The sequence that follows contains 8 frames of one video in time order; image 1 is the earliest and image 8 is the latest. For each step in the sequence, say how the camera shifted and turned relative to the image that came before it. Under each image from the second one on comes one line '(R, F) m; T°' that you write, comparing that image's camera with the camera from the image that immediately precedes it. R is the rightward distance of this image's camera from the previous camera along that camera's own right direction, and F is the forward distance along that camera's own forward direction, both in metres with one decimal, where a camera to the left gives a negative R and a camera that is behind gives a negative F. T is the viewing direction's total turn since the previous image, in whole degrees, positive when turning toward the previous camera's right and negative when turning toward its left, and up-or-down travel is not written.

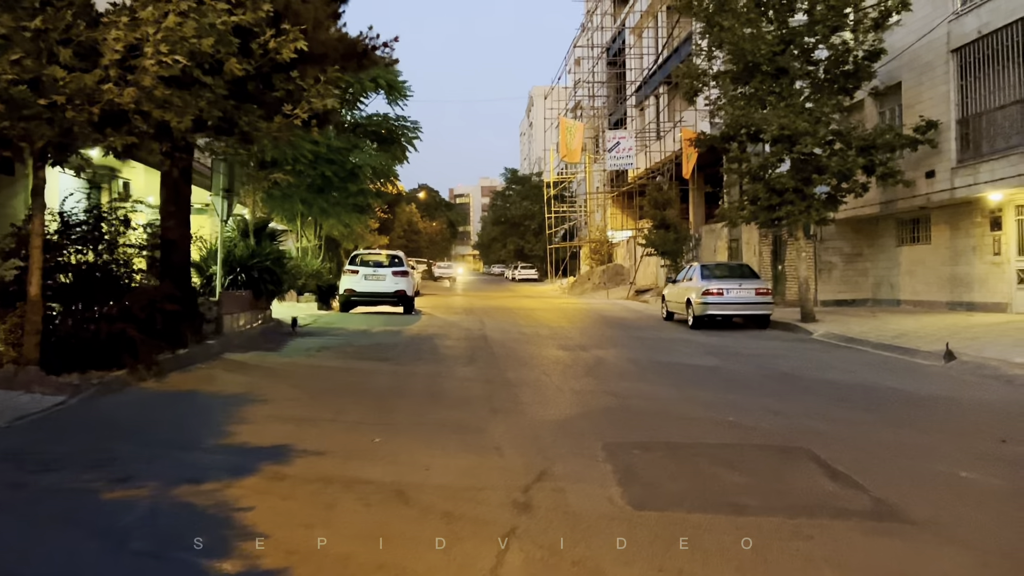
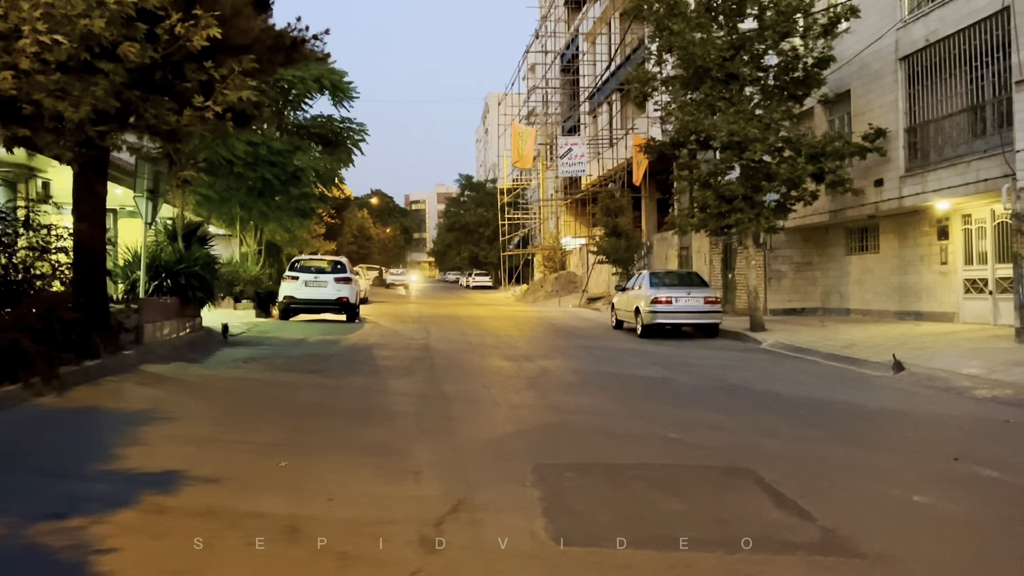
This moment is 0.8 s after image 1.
(+0.3, +0.6) m; +3°
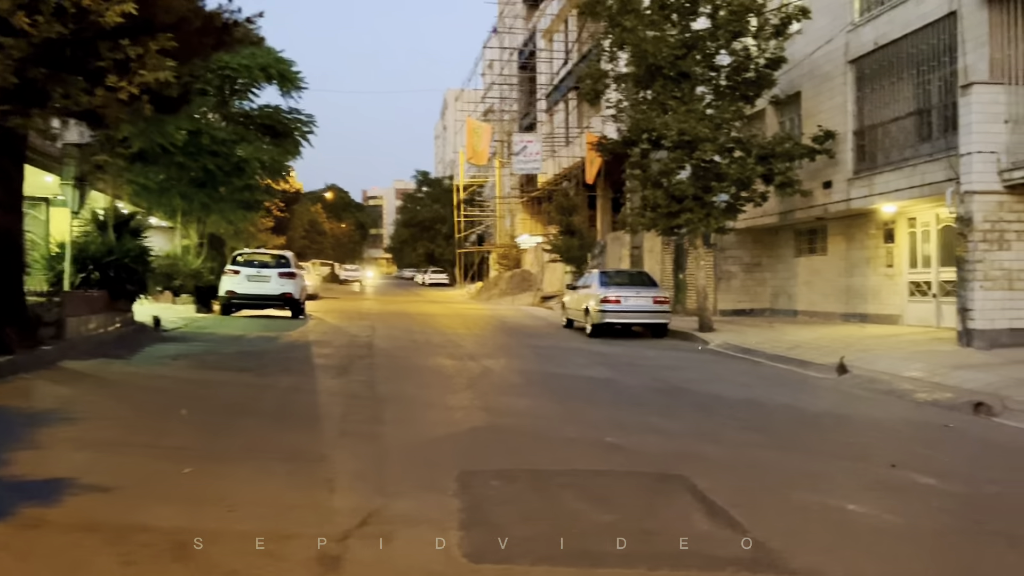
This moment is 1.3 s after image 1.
(+0.2, +0.3) m; +3°
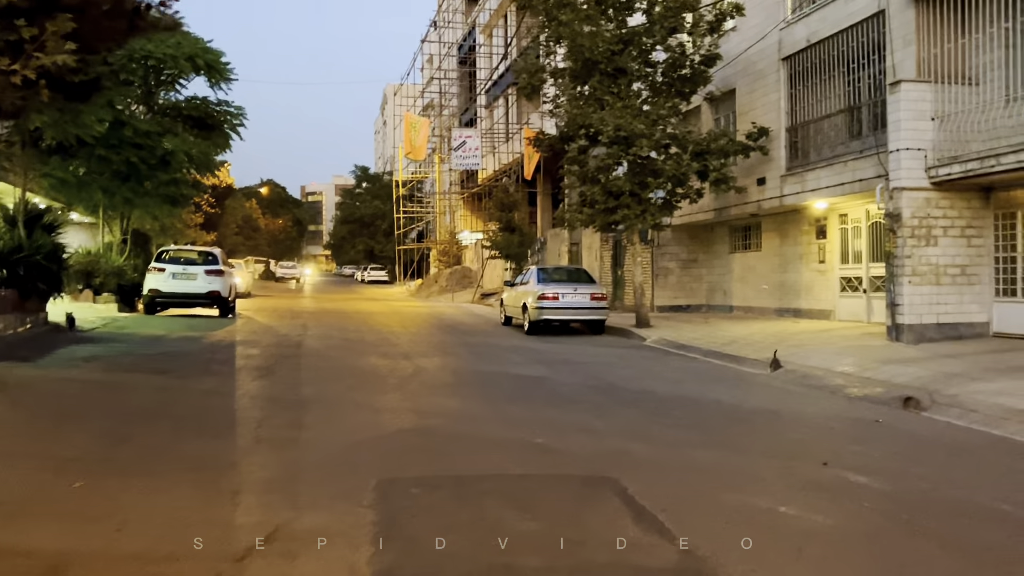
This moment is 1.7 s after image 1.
(+0.1, +0.3) m; +4°
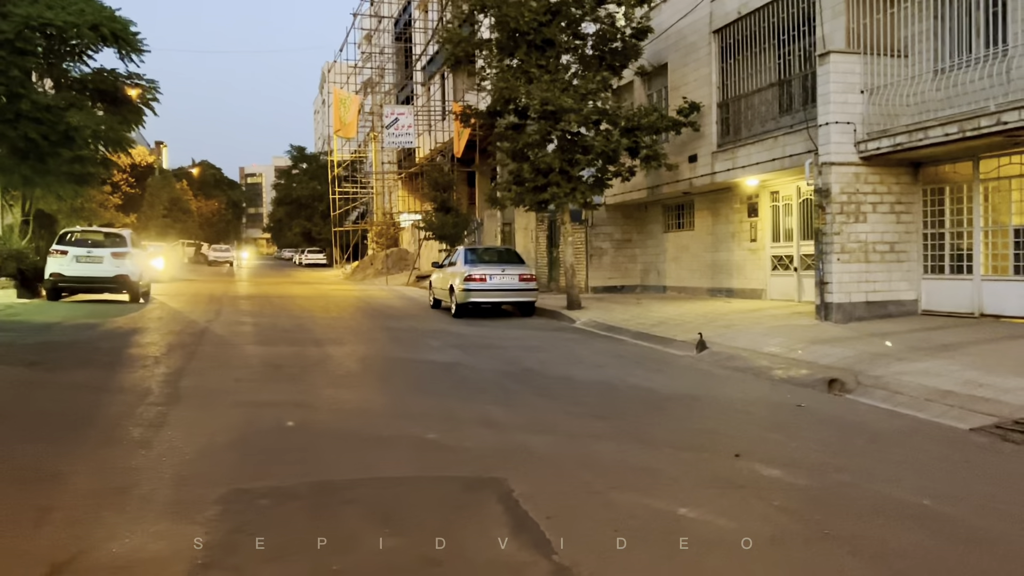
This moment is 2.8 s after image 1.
(+0.5, +0.7) m; +4°
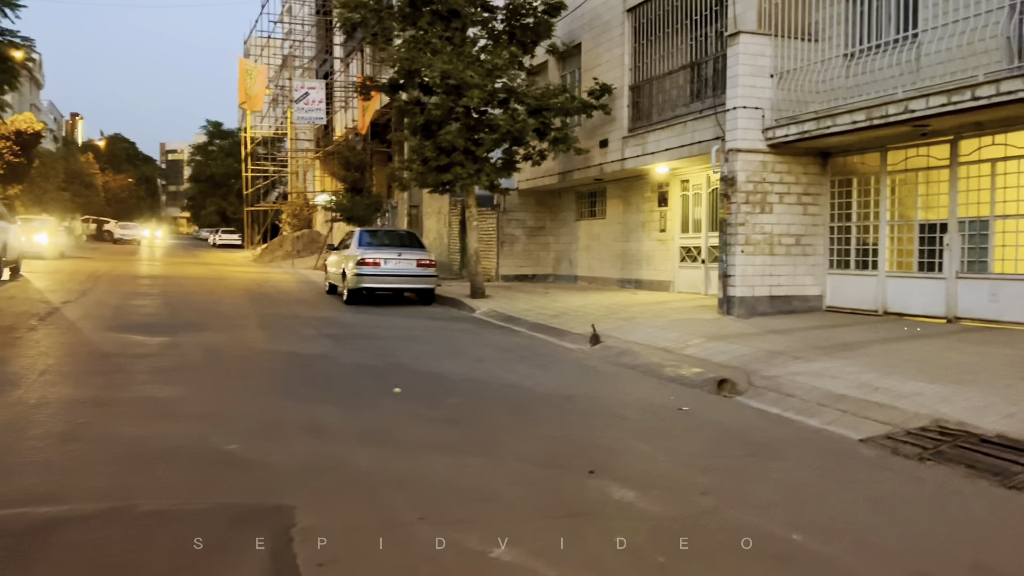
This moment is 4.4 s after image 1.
(+0.7, +1.0) m; +5°
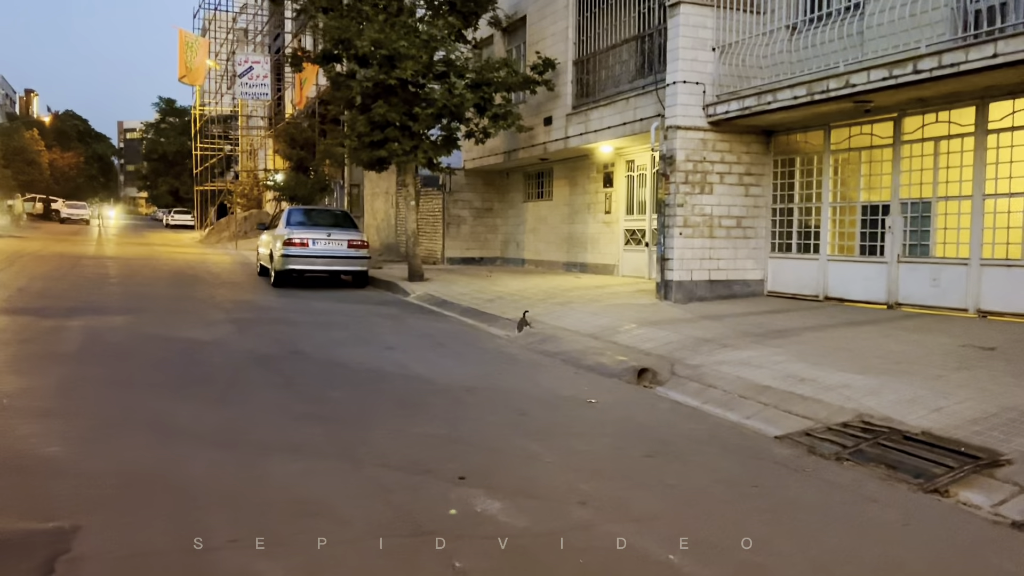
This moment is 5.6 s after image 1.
(+0.6, +0.7) m; +2°
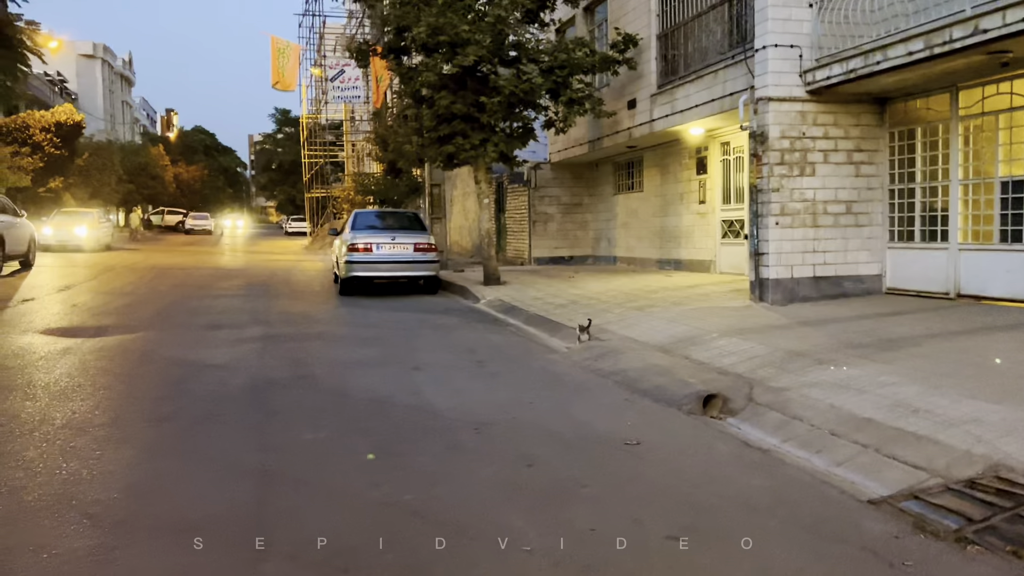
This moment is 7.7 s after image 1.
(+0.7, +1.4) m; -8°
